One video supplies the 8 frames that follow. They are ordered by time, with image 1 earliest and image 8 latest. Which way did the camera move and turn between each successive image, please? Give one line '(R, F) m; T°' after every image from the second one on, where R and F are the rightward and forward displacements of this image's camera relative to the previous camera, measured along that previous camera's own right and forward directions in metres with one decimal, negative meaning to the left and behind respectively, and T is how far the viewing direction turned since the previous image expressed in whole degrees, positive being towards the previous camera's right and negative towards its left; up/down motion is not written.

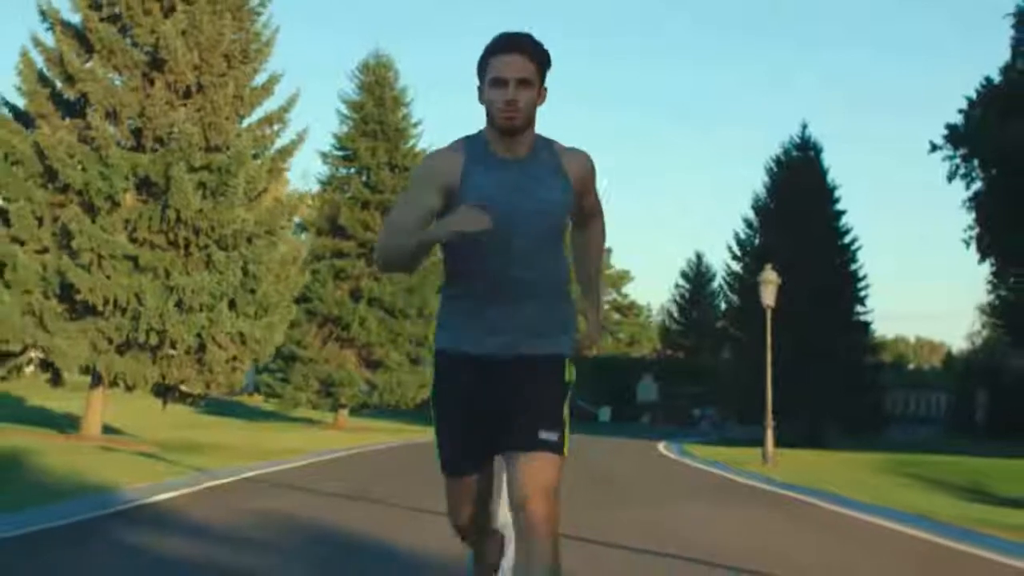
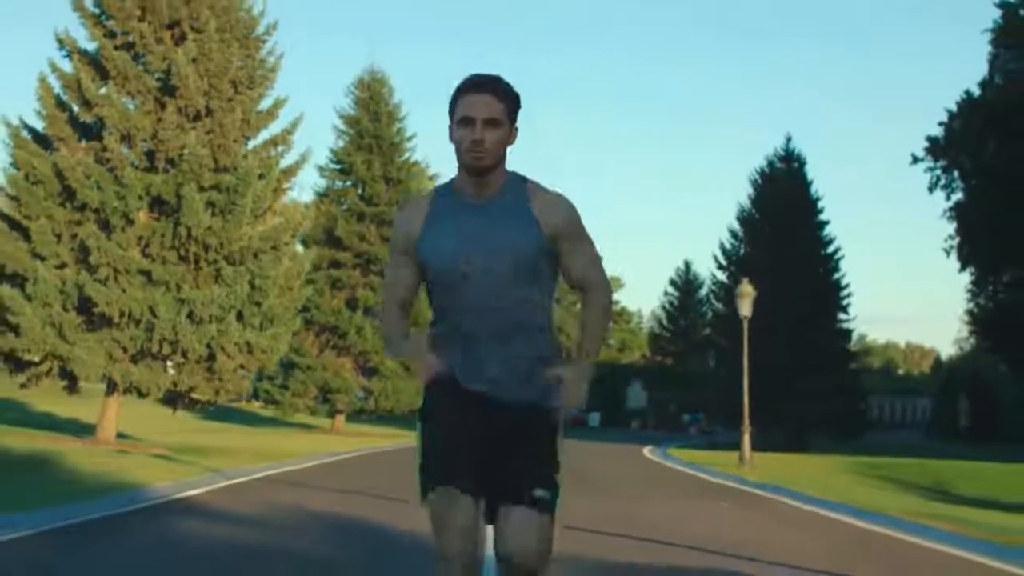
(0.0, -1.8) m; 0°
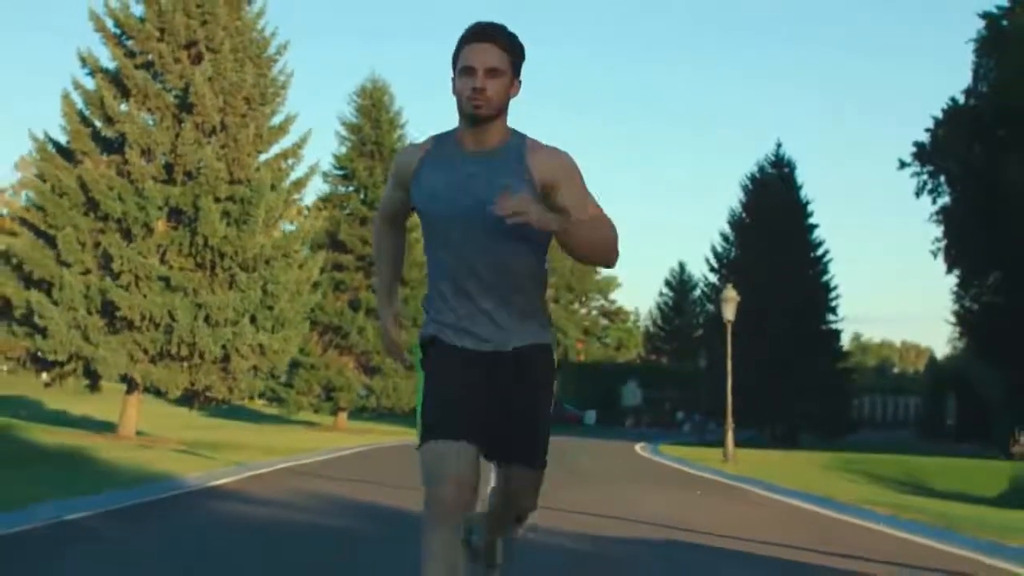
(0.0, -1.9) m; 0°
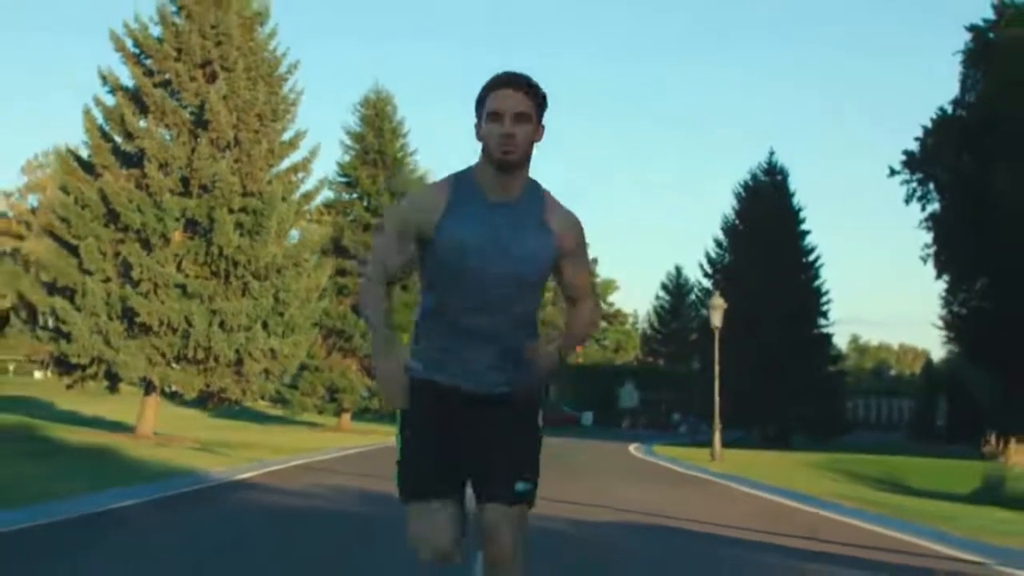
(0.0, -1.8) m; 0°
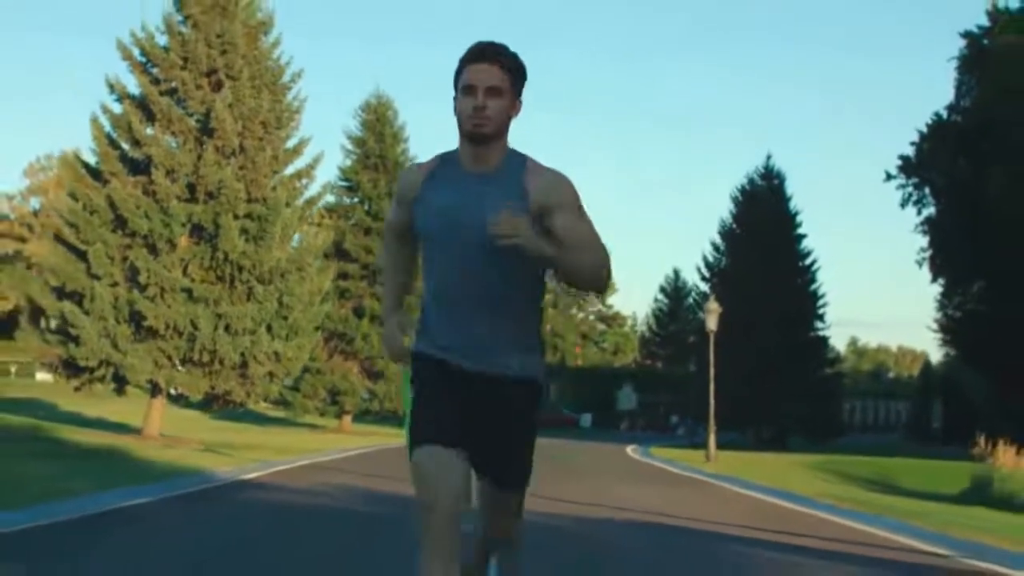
(0.0, -0.7) m; 0°
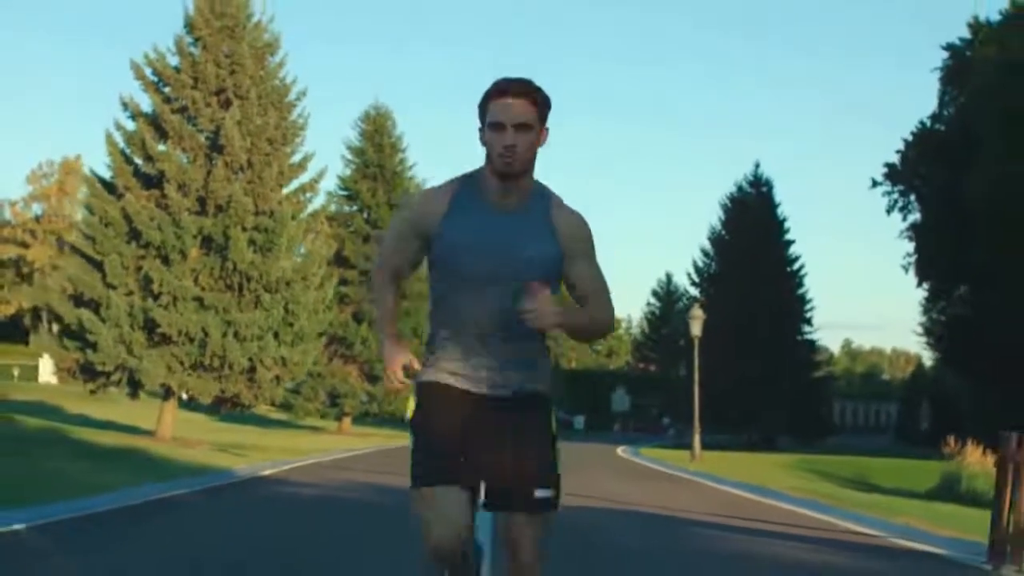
(0.0, -1.9) m; 0°
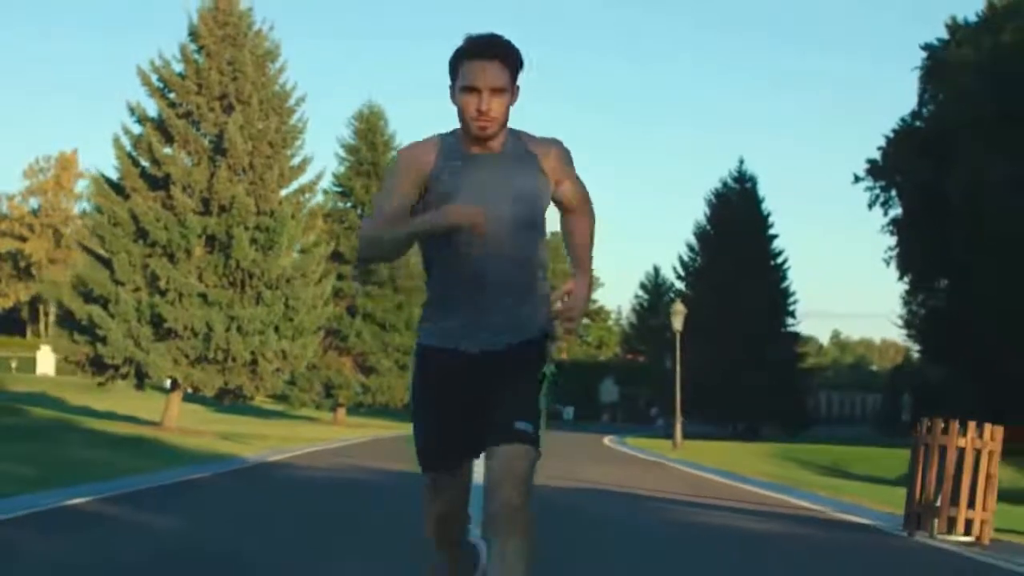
(0.0, -1.8) m; 0°
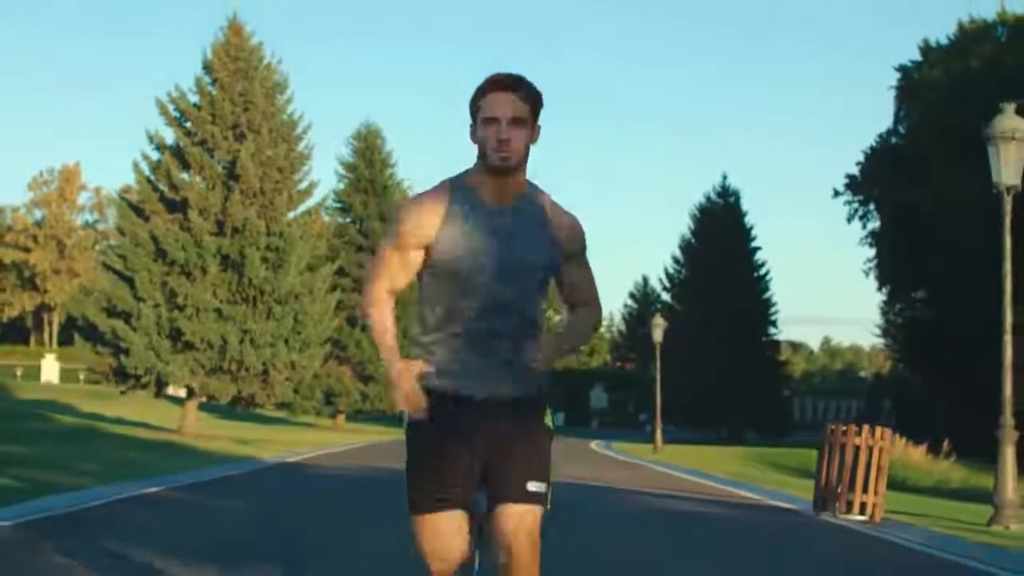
(0.0, -3.0) m; 0°
